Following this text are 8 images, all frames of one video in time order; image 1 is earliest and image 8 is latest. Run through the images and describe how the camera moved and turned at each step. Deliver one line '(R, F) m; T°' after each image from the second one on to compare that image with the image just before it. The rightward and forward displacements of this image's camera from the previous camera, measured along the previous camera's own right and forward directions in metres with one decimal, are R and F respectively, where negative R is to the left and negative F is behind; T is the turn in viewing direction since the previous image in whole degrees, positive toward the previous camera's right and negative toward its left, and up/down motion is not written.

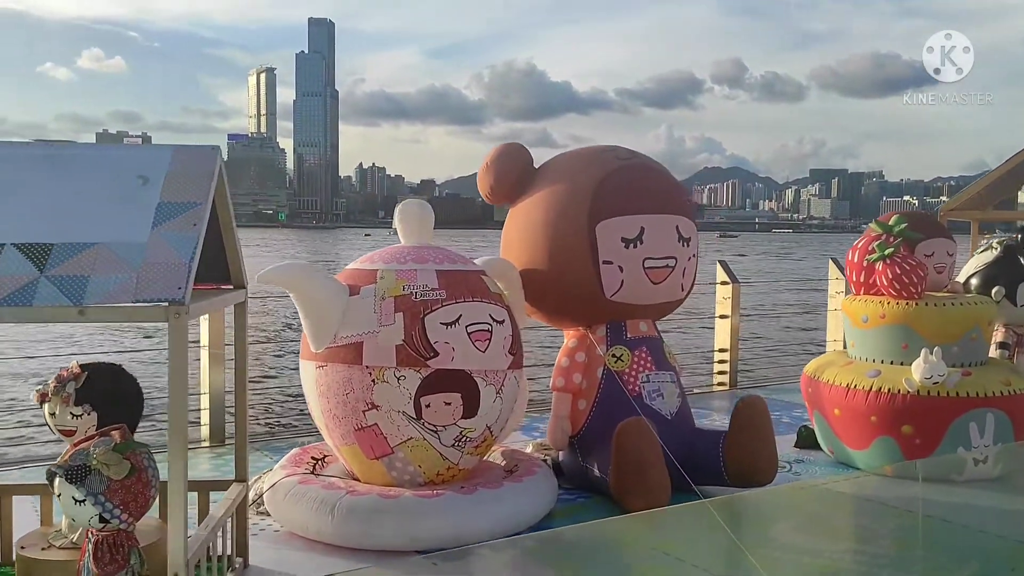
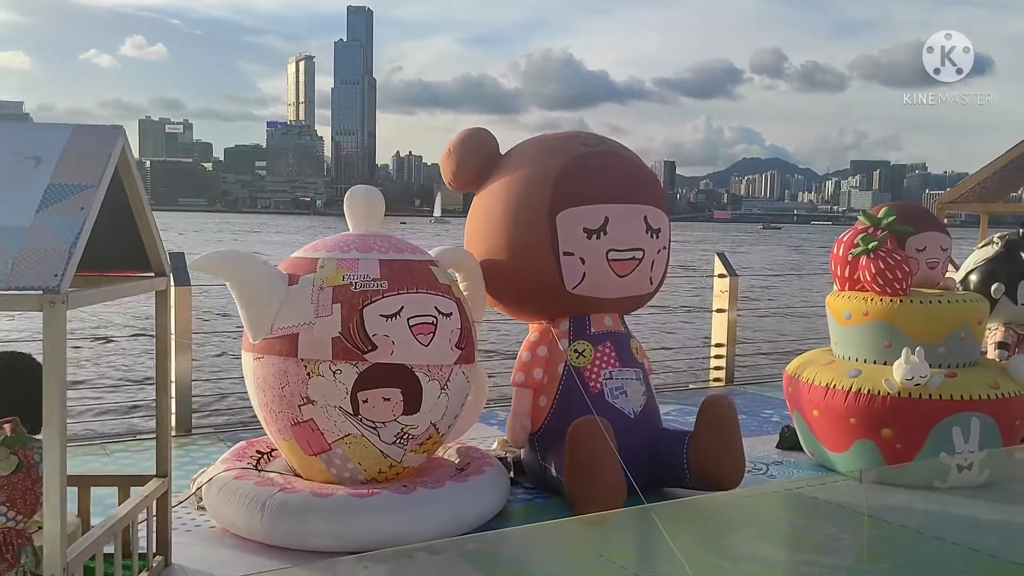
(+0.3, +0.2) m; -2°
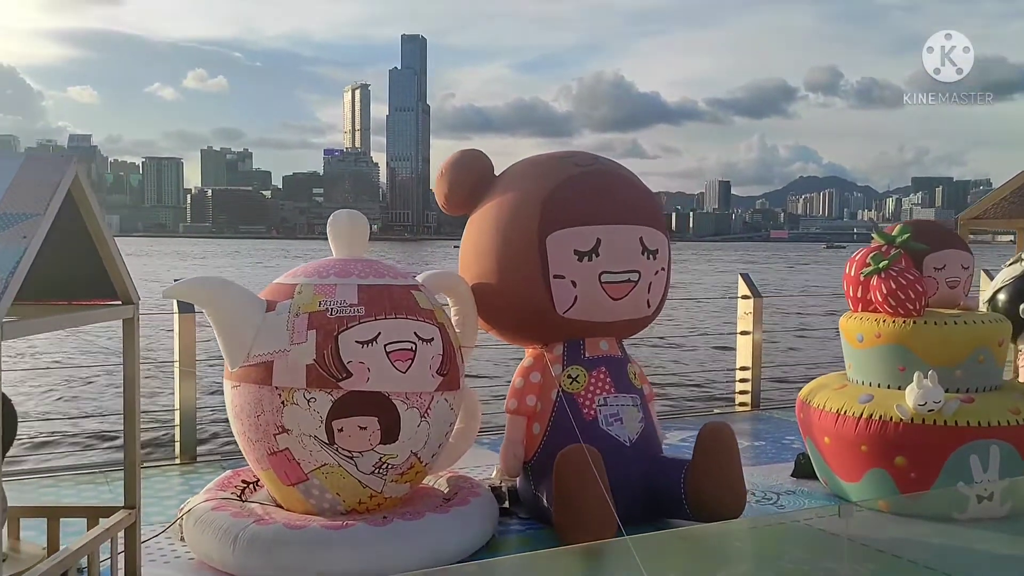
(+0.3, +0.1) m; -3°
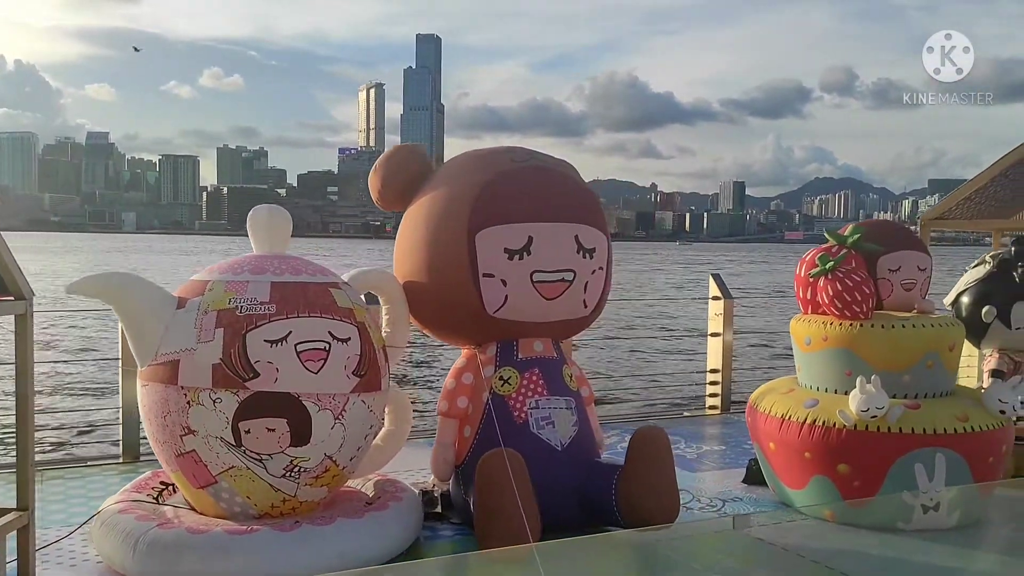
(+0.3, +0.1) m; -1°
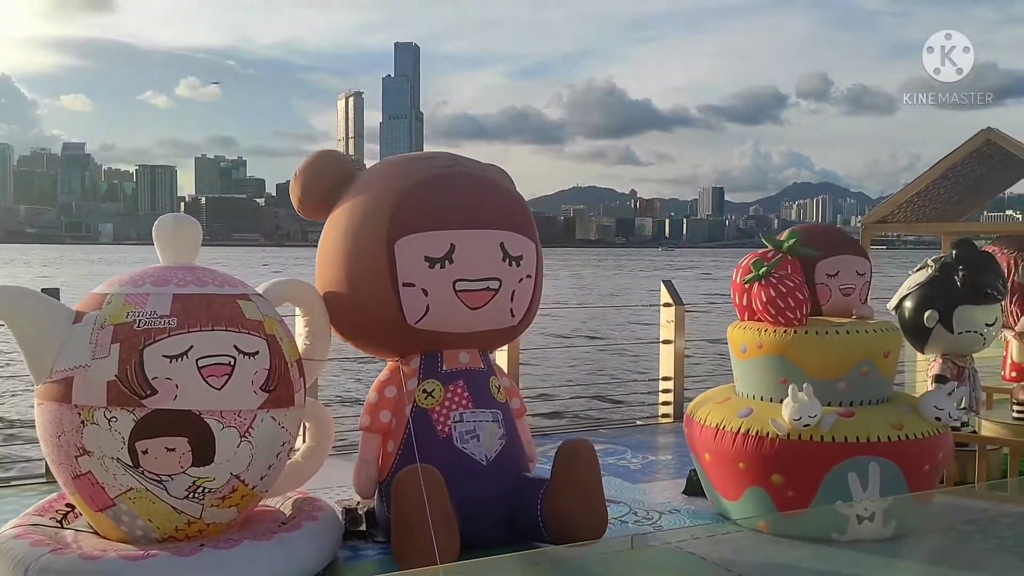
(+0.2, +0.1) m; +1°
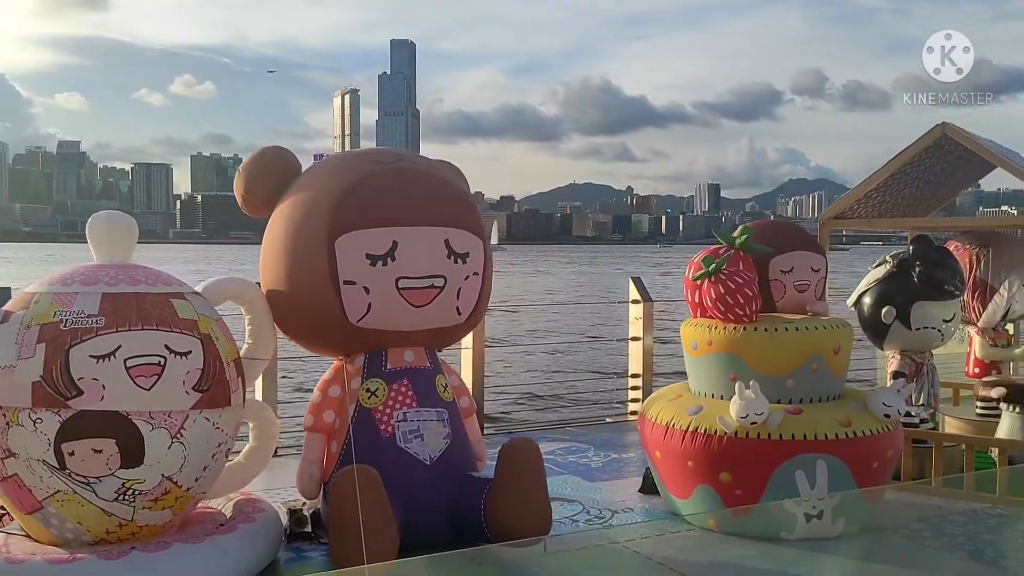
(+0.2, 0.0) m; 0°
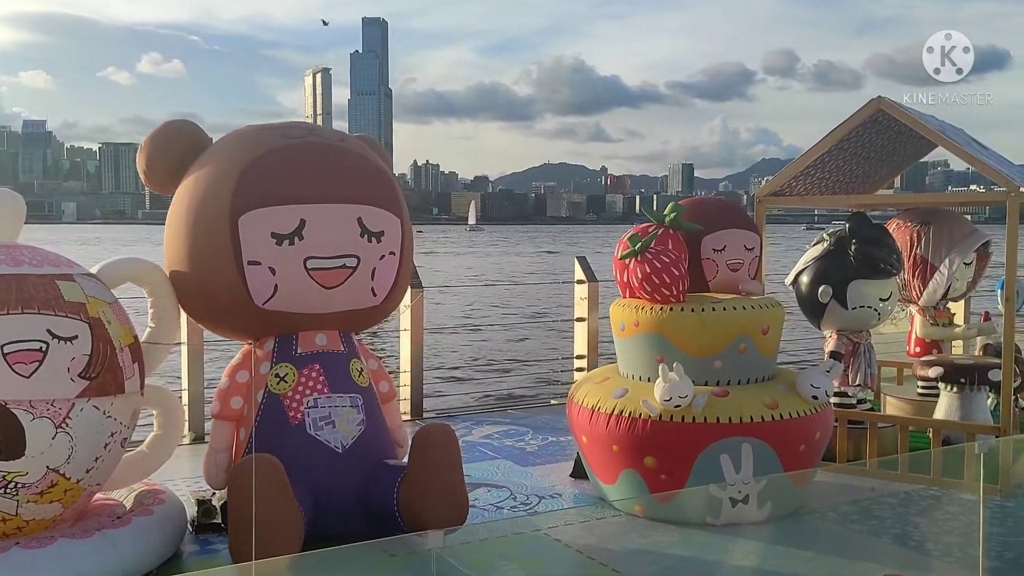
(+0.2, +0.1) m; +2°
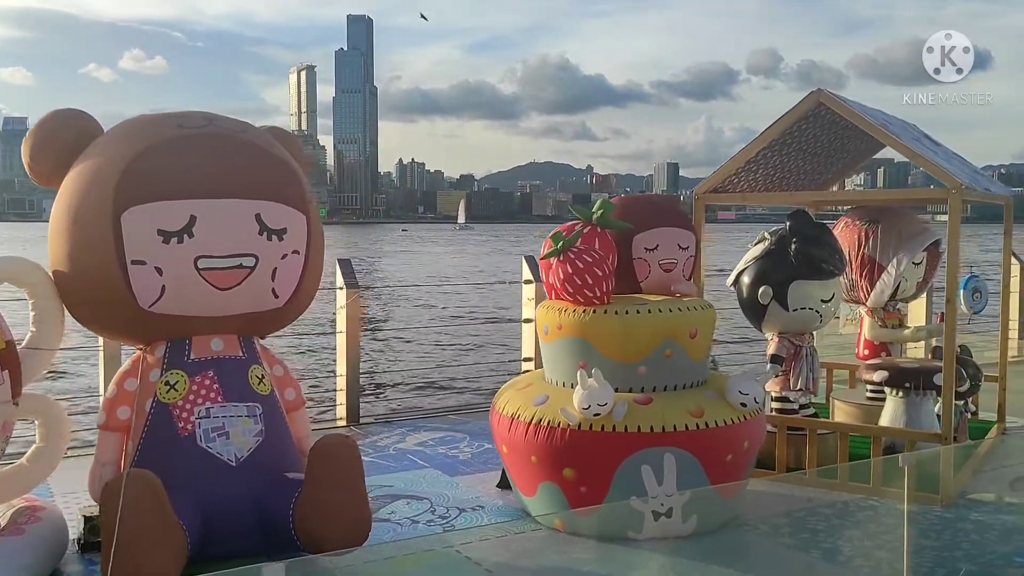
(+0.3, +0.2) m; +1°
